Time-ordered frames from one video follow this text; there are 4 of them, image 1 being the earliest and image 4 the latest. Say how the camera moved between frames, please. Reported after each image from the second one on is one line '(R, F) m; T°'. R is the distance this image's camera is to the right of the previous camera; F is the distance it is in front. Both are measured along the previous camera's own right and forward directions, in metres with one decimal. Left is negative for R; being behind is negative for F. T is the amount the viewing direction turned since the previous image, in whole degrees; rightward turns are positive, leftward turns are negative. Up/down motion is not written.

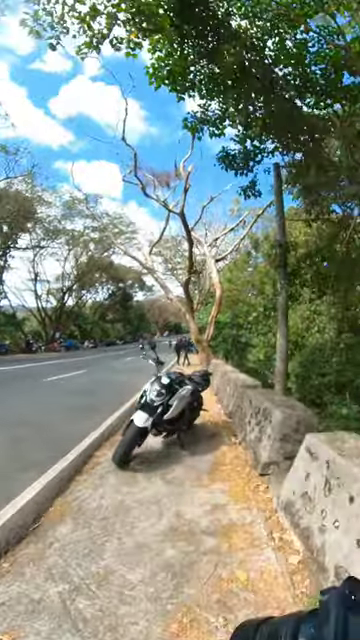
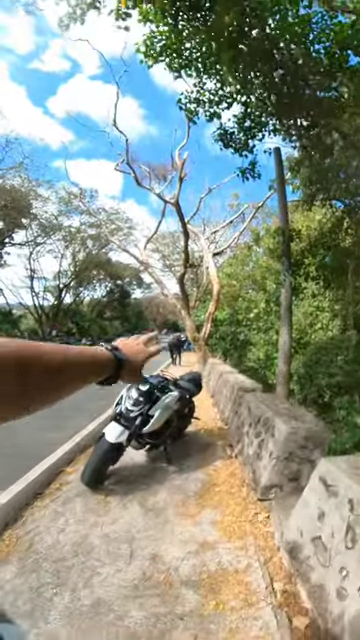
(+0.1, +0.9) m; 0°
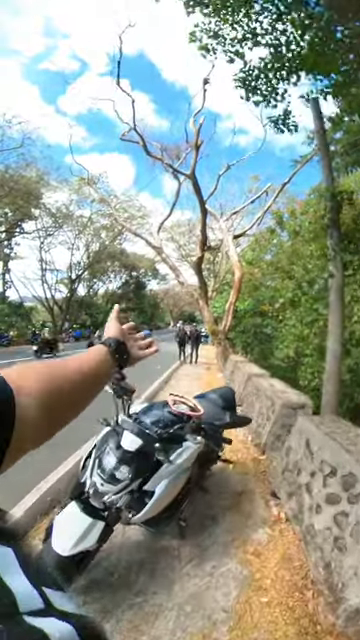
(0.0, +1.9) m; -2°
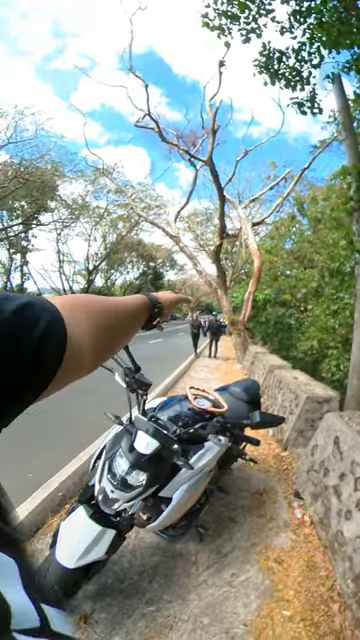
(0.0, +0.2) m; -2°
